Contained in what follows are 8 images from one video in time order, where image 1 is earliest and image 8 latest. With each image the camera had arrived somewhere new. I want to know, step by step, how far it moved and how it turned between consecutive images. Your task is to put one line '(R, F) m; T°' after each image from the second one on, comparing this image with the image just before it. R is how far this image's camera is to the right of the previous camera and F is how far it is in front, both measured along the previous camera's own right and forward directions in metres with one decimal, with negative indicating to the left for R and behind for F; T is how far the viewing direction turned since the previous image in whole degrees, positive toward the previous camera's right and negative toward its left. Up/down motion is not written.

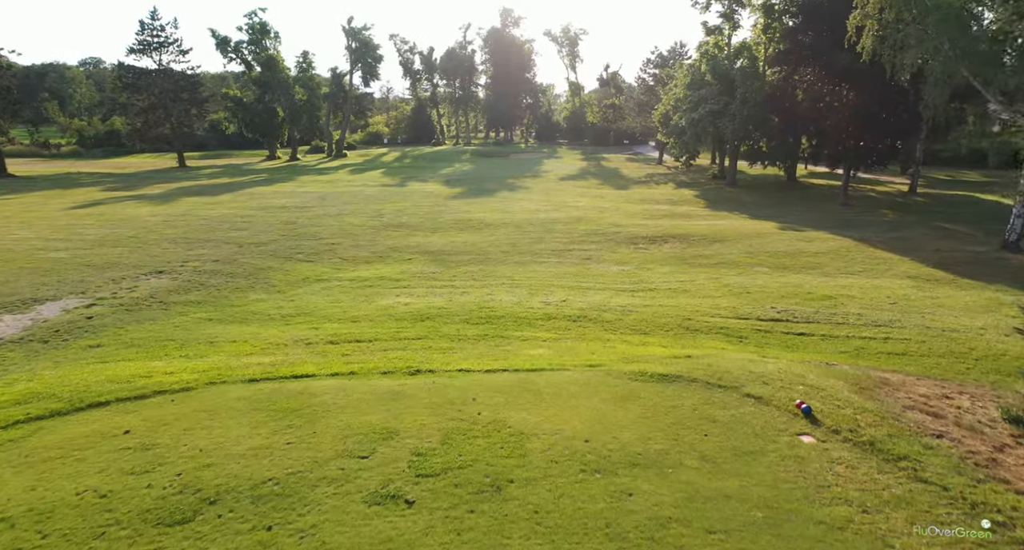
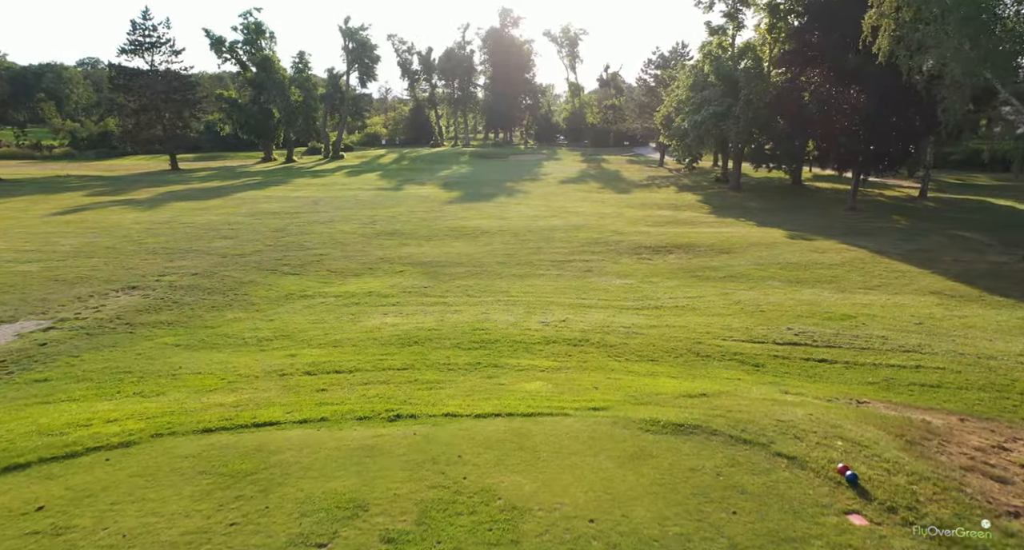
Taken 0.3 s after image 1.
(0.0, +0.6) m; 0°
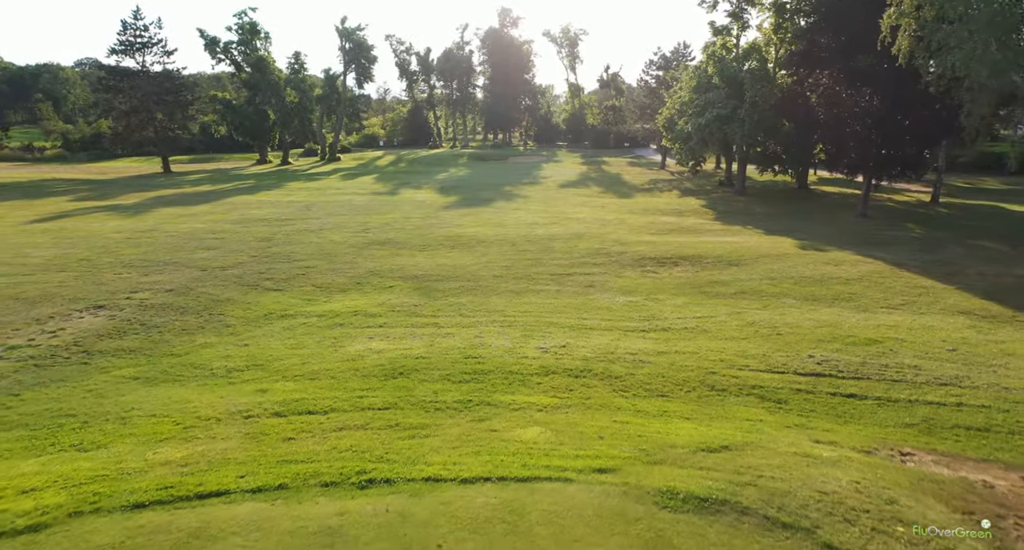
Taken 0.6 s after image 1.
(0.0, +0.7) m; 0°
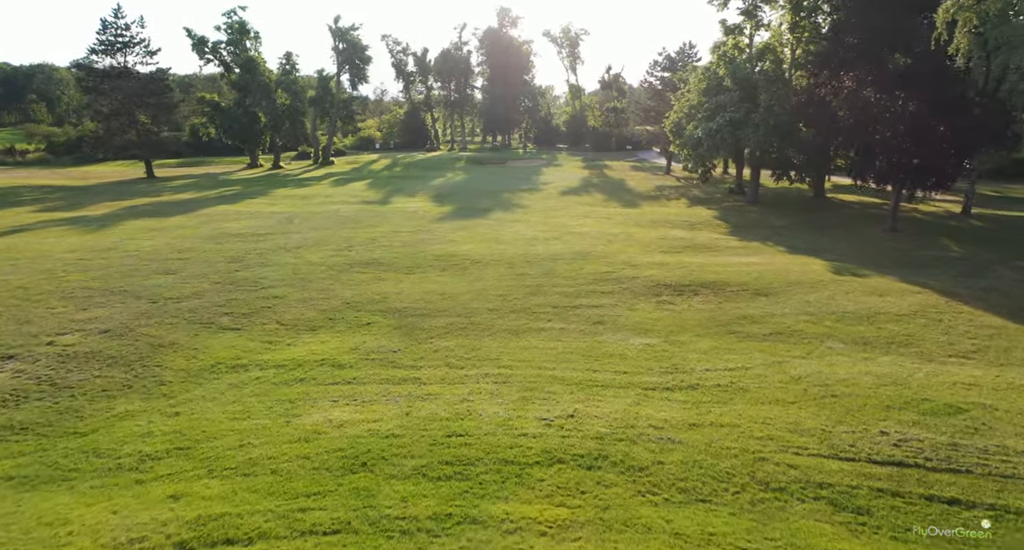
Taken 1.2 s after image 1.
(0.0, +1.5) m; 0°
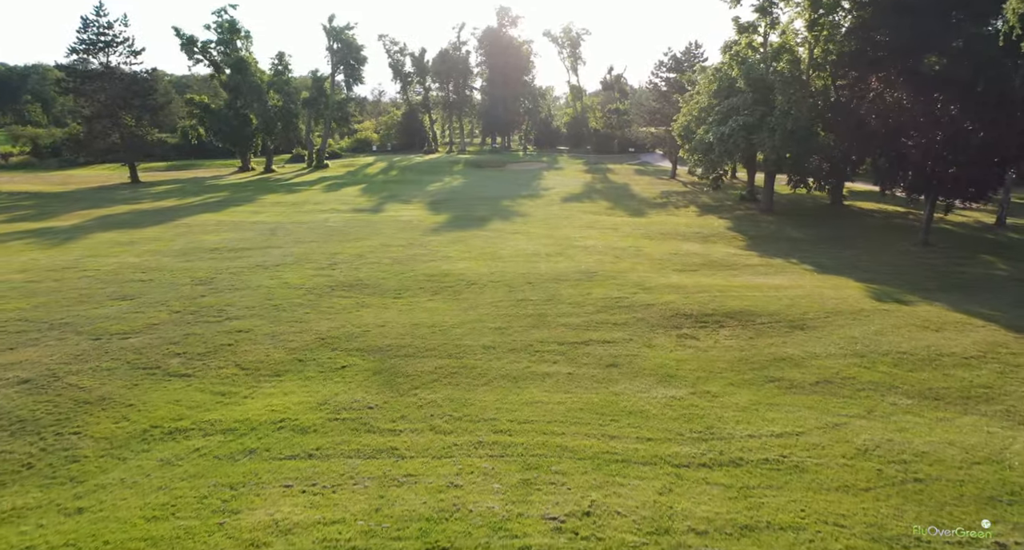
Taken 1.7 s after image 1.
(0.0, +1.3) m; 0°
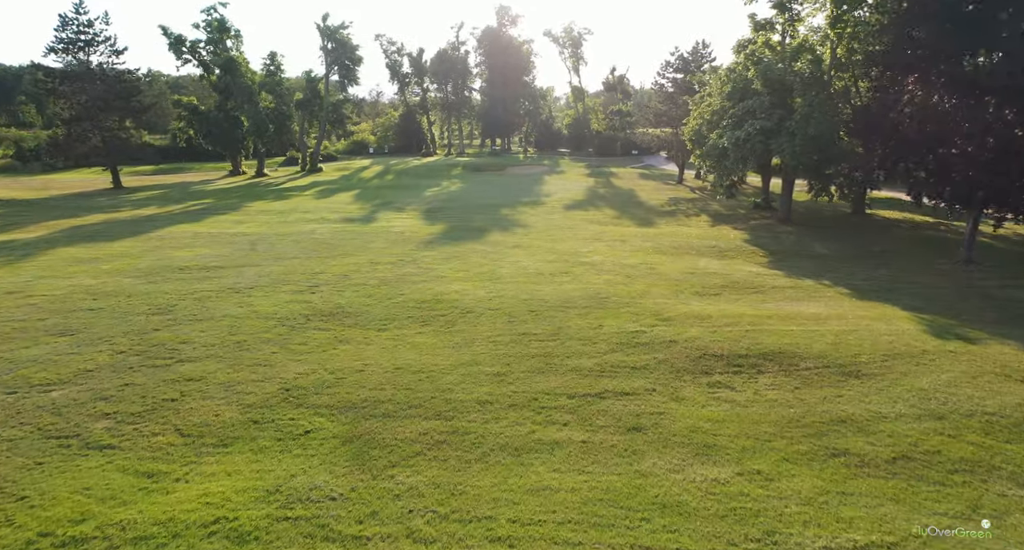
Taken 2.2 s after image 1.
(0.0, +1.4) m; 0°
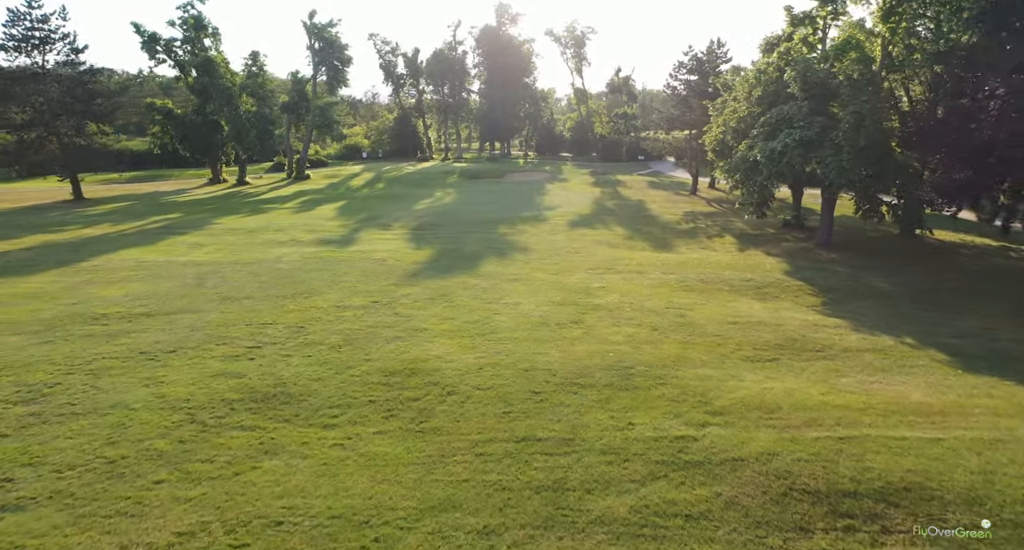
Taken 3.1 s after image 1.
(0.0, +2.8) m; 0°
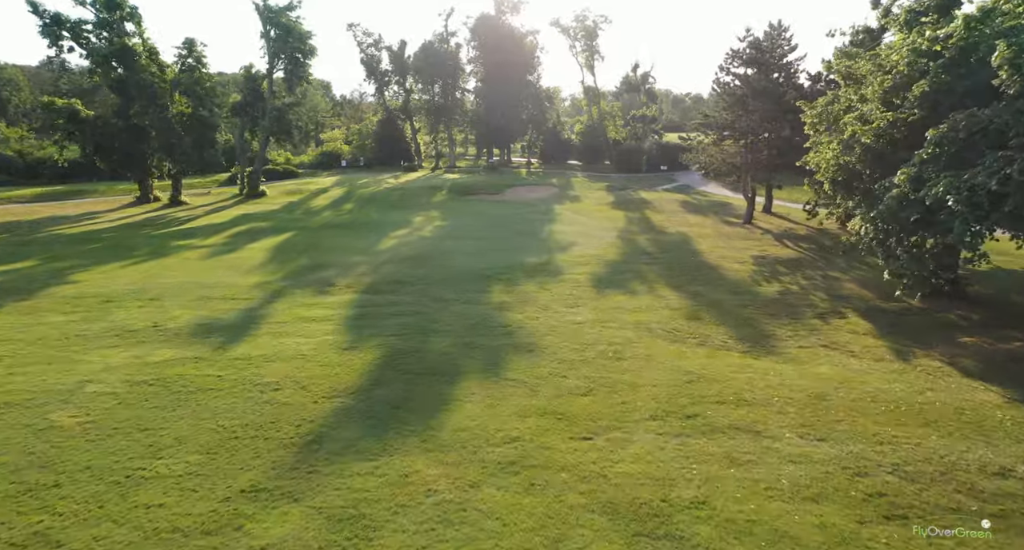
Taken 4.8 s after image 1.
(+0.1, +7.8) m; 0°
